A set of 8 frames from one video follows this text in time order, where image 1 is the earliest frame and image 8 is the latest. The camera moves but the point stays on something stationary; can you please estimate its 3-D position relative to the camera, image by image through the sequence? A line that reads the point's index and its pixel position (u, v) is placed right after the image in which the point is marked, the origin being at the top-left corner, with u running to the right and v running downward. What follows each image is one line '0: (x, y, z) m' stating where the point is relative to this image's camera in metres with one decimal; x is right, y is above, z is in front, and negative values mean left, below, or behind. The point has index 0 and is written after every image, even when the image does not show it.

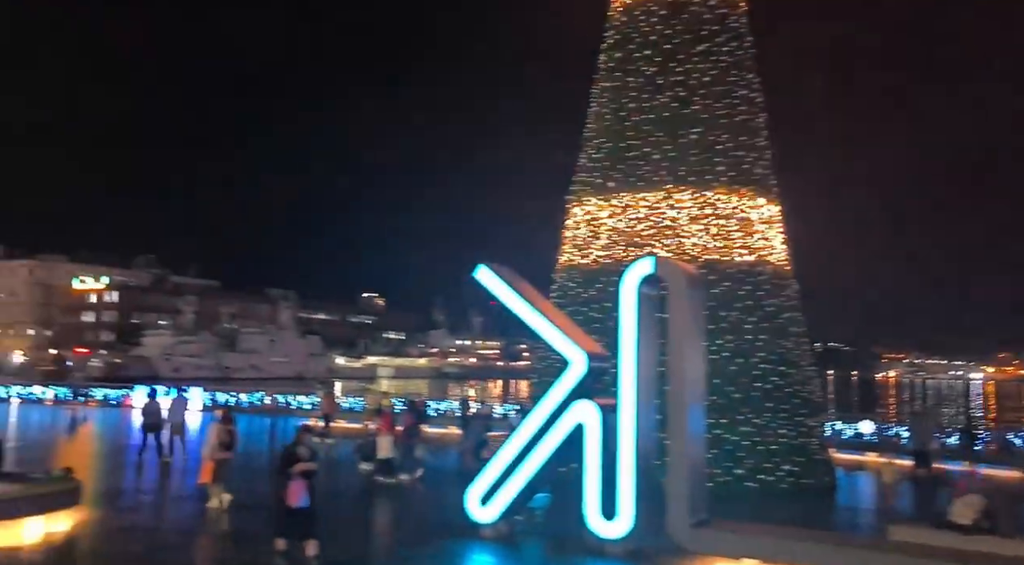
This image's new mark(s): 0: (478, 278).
0: (-0.4, +0.1, +8.5) m
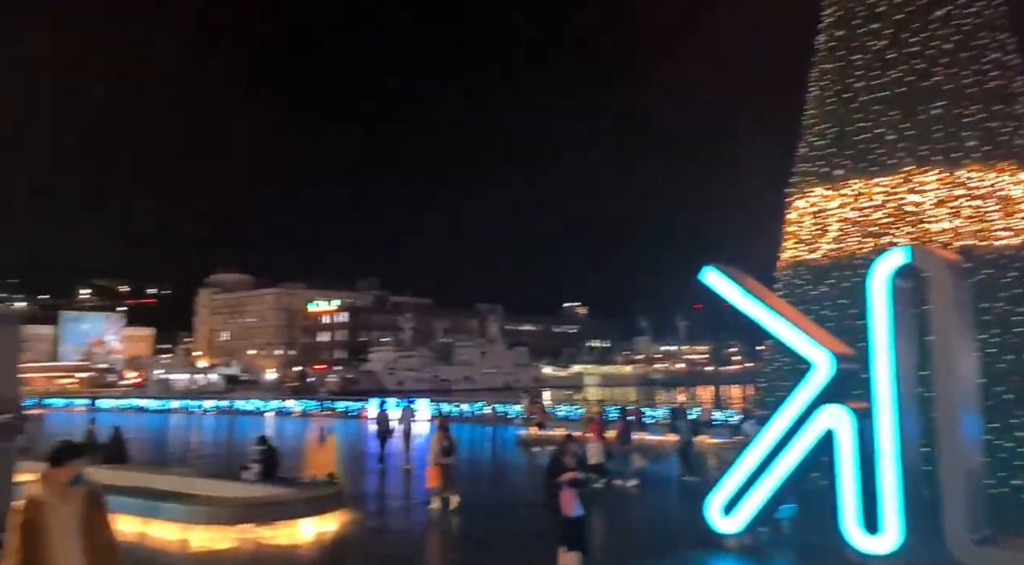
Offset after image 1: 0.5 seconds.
0: (+2.1, 0.0, +8.2) m
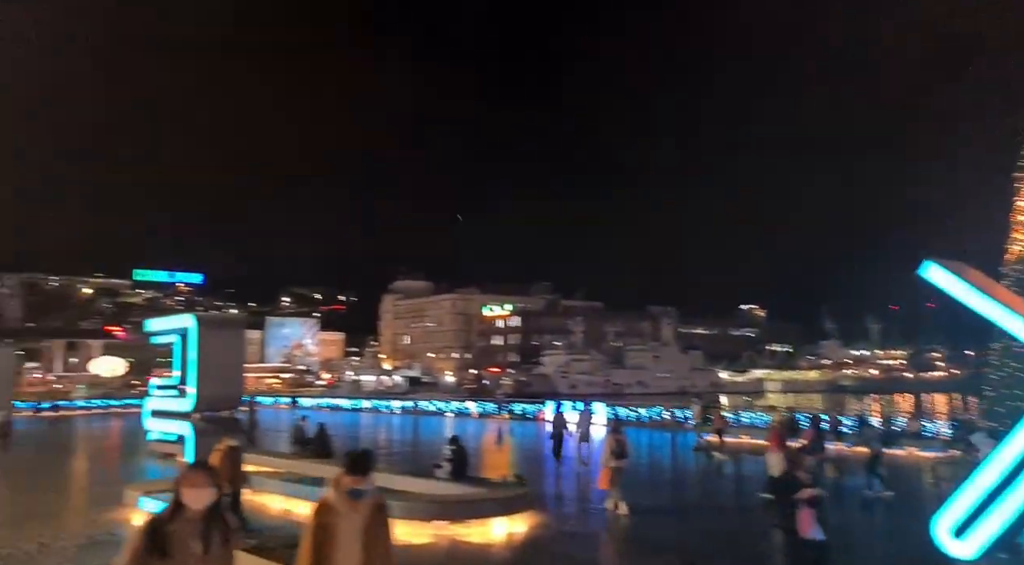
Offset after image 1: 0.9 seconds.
0: (+4.1, 0.0, +7.5) m
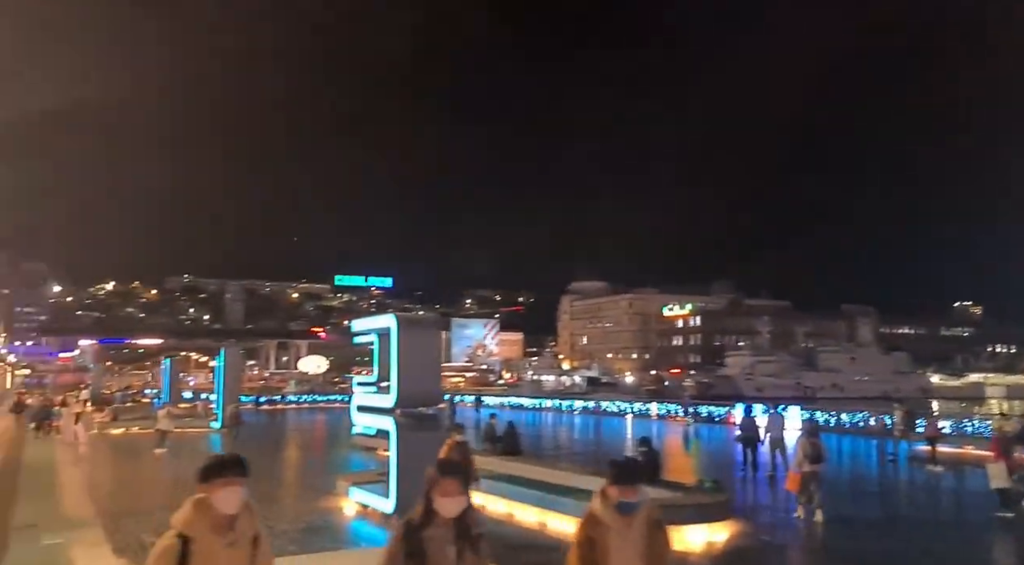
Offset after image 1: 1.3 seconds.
0: (+5.8, +0.2, +6.2) m
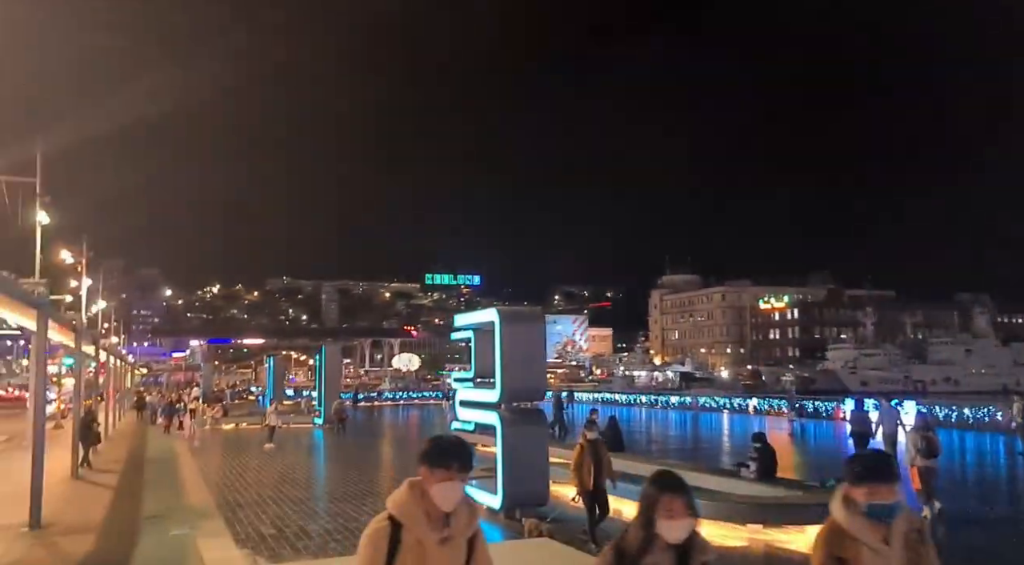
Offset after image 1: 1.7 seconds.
0: (+6.7, +0.4, +5.2) m
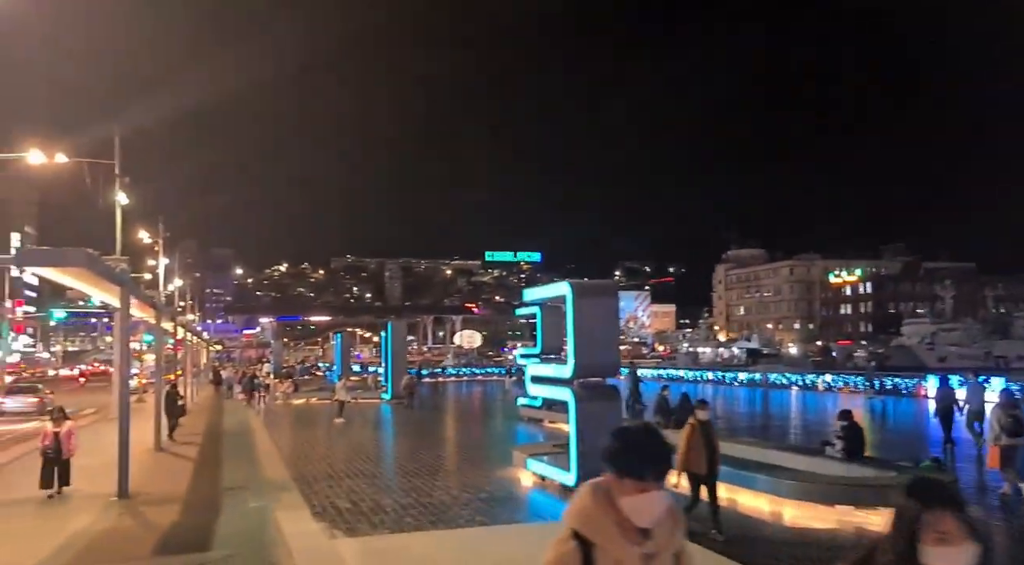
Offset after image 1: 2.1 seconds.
0: (+7.2, +0.6, +4.4) m
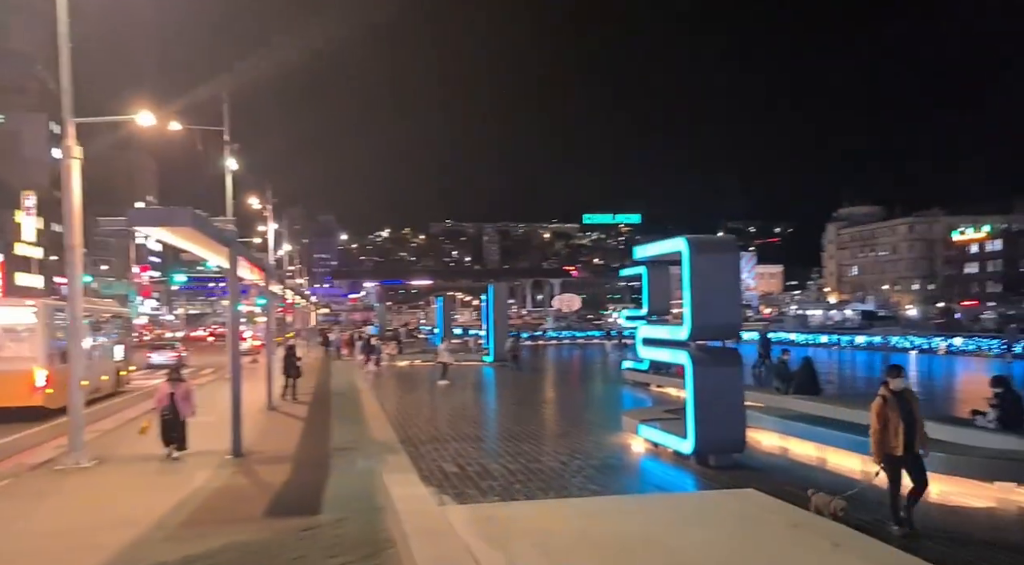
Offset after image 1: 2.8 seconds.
0: (+7.8, +0.9, +2.8) m
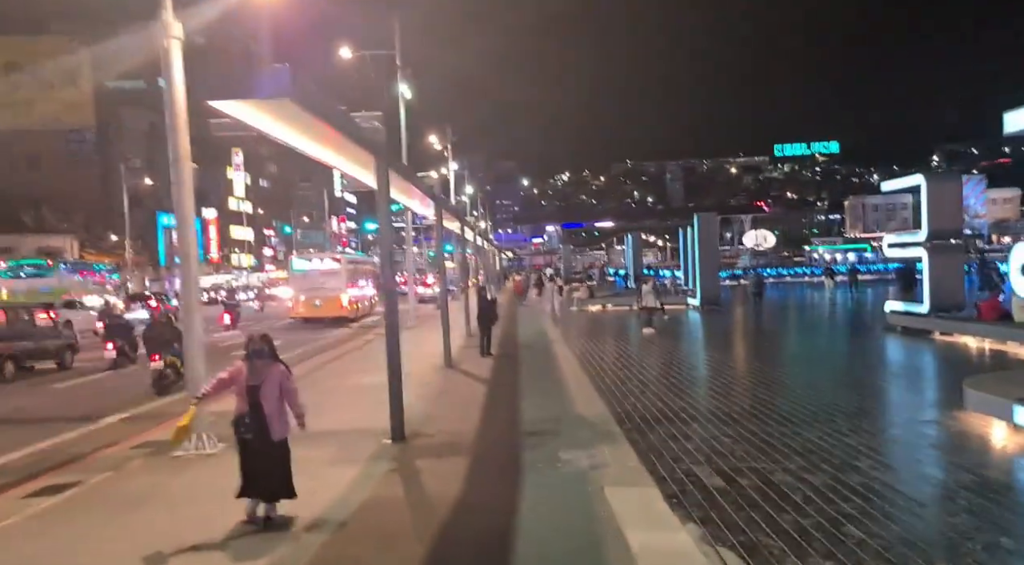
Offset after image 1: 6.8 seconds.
0: (+8.2, +1.4, -3.1) m
